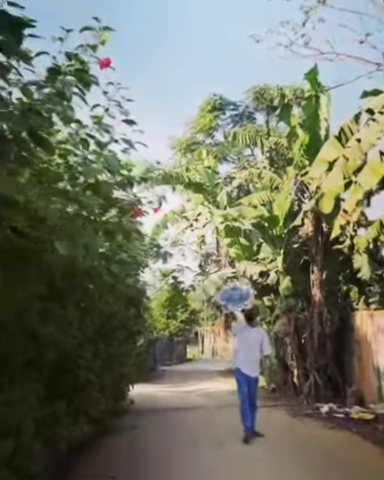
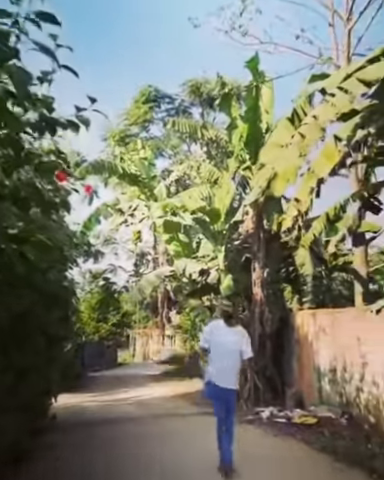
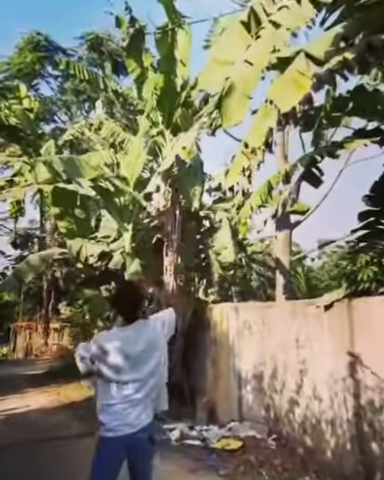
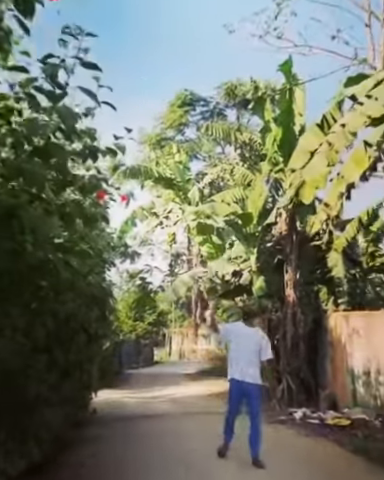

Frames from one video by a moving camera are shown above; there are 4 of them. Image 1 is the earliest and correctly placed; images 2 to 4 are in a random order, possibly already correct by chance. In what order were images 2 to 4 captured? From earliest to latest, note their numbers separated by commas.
4, 2, 3
